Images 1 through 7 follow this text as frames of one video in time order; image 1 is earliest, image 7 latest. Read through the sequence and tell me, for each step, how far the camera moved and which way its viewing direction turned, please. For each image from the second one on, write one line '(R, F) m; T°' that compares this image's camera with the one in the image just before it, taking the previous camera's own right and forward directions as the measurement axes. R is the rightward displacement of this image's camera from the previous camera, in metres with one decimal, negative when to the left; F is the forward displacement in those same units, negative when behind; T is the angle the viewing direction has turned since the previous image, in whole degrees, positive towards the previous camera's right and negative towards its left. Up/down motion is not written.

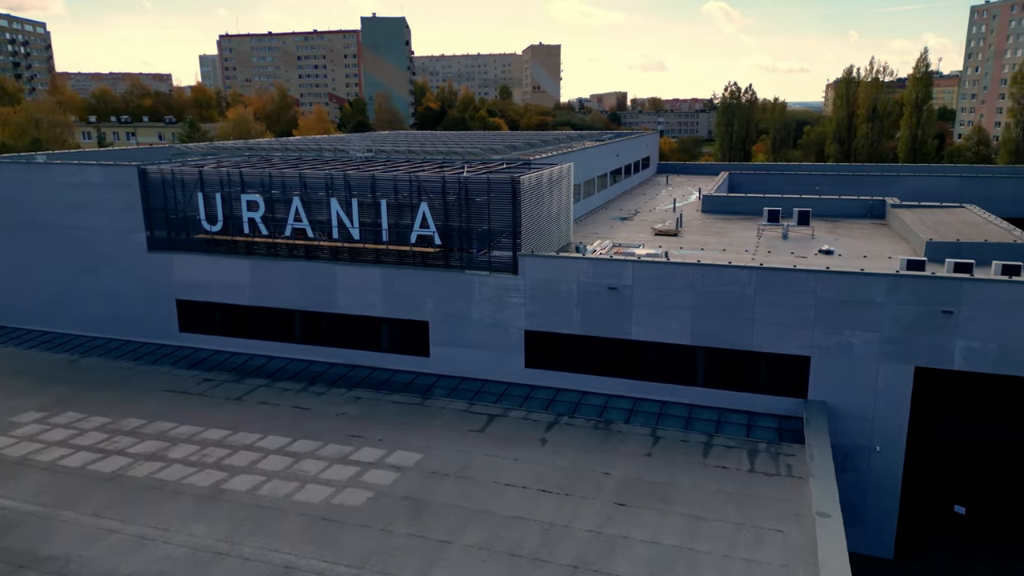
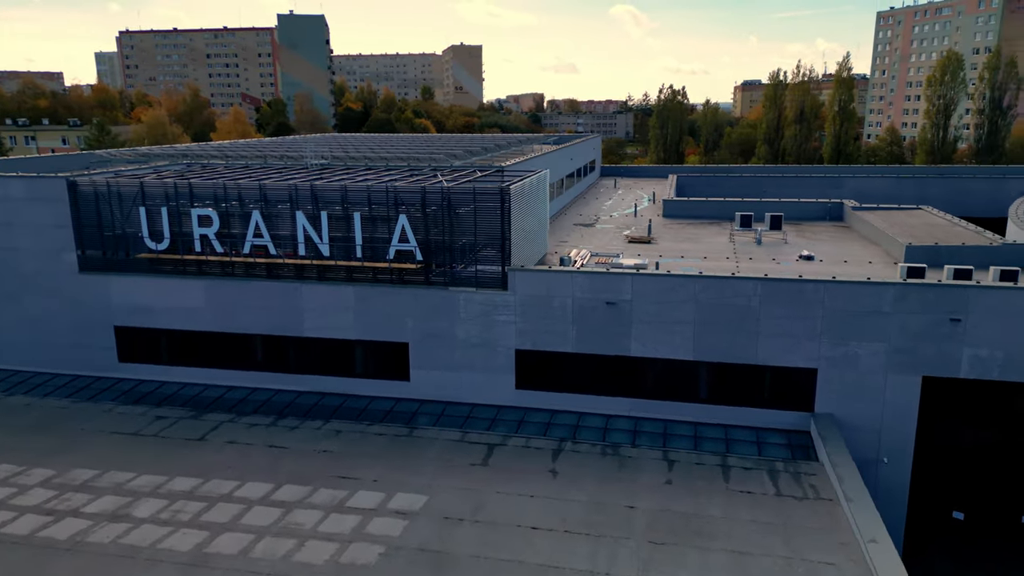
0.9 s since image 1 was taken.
(-1.8, +1.4) m; +6°
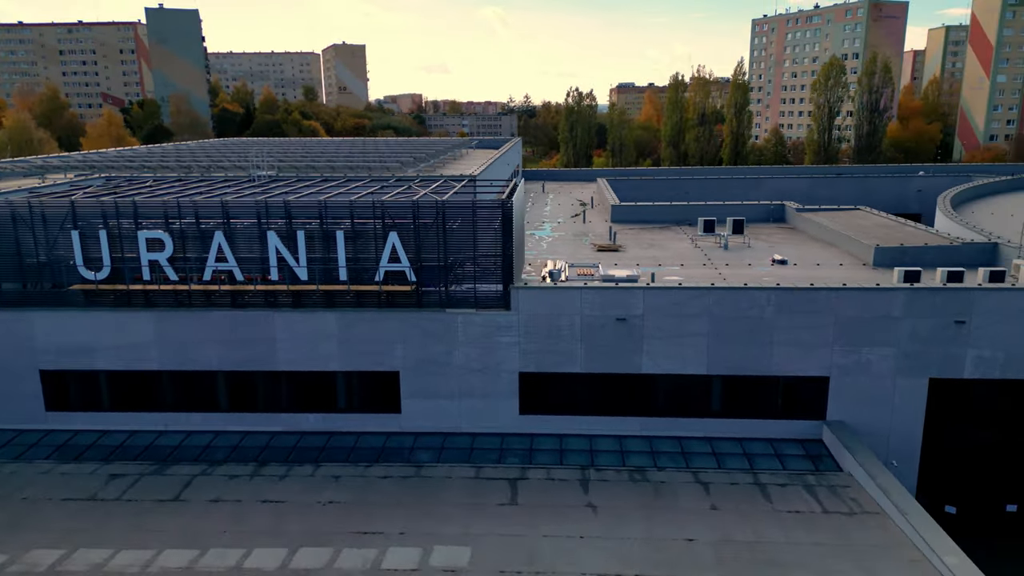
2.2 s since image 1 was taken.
(-2.8, +1.5) m; +9°
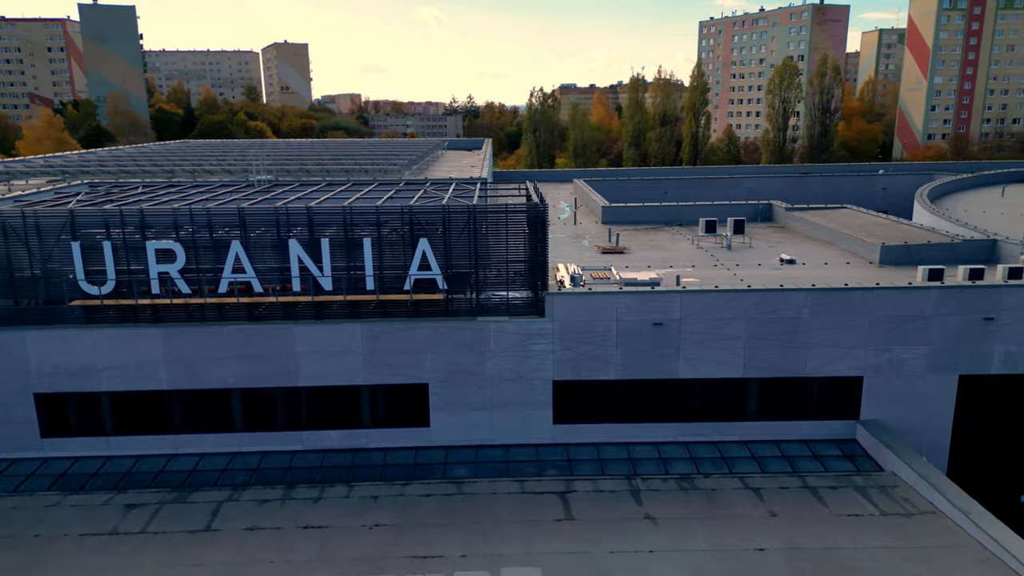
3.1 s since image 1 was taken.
(-2.1, +0.6) m; +4°
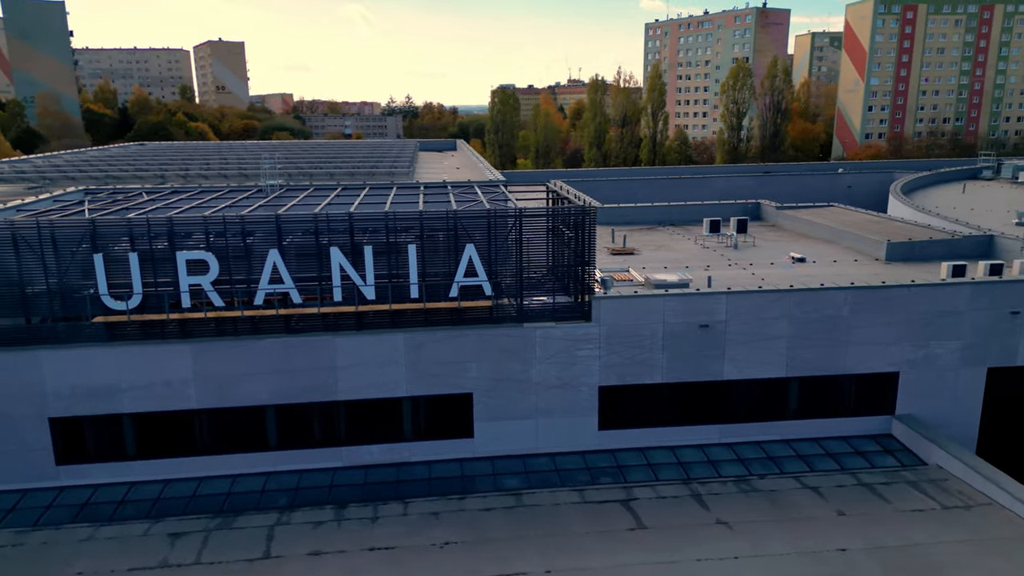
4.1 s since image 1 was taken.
(-2.5, +0.5) m; +5°
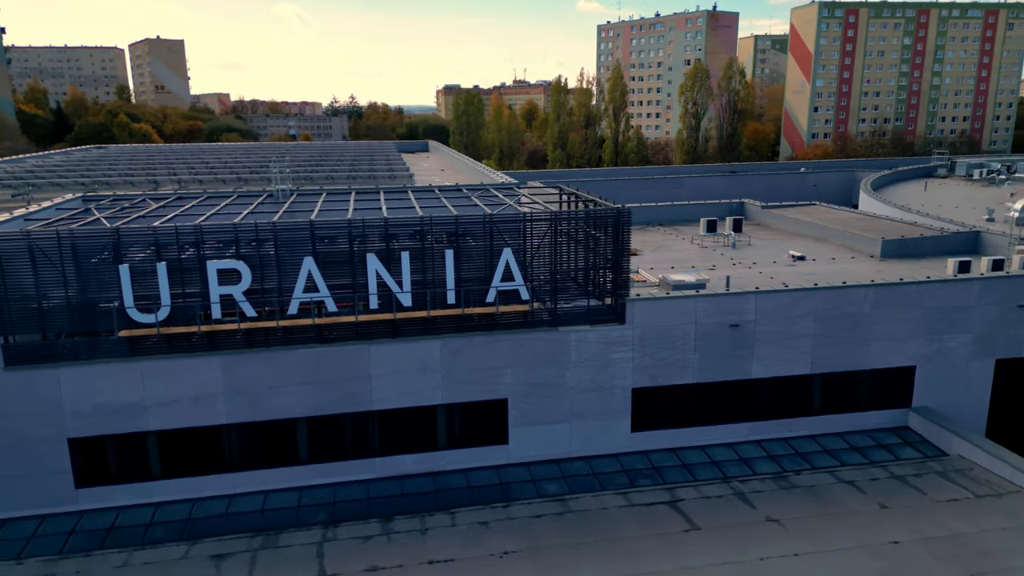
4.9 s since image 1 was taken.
(-2.0, +0.2) m; +4°
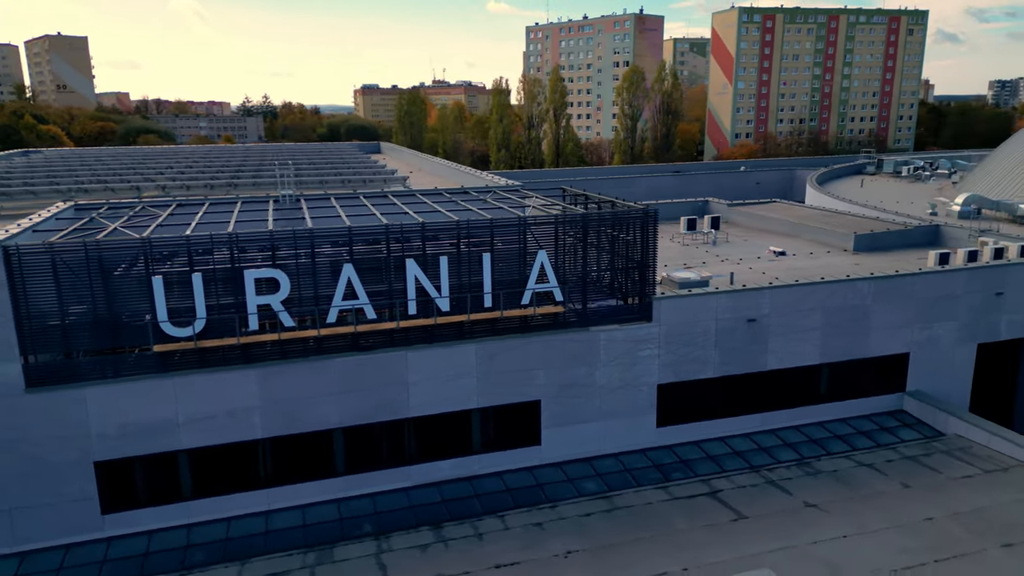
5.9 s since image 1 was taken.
(-2.5, +0.1) m; +6°
